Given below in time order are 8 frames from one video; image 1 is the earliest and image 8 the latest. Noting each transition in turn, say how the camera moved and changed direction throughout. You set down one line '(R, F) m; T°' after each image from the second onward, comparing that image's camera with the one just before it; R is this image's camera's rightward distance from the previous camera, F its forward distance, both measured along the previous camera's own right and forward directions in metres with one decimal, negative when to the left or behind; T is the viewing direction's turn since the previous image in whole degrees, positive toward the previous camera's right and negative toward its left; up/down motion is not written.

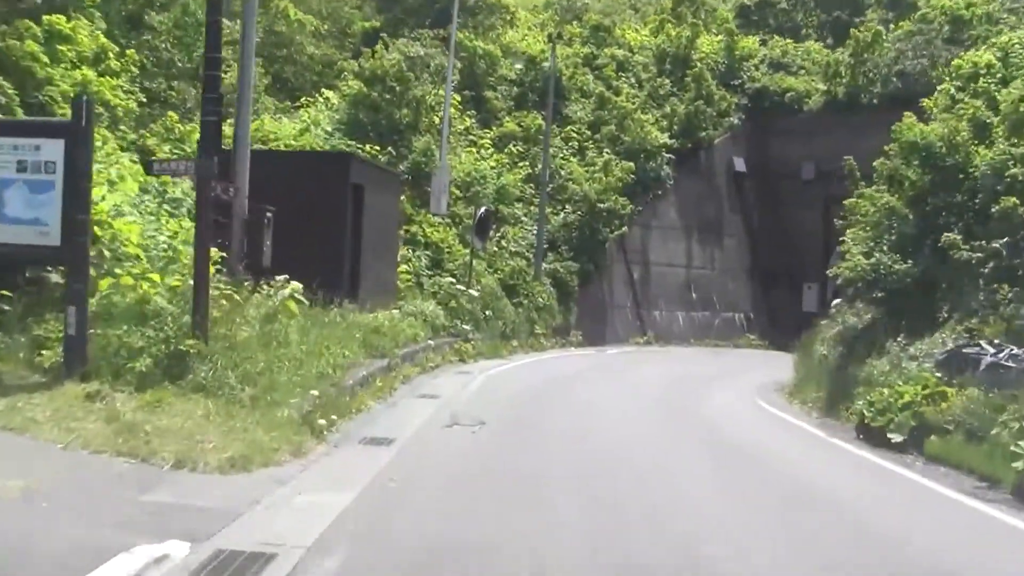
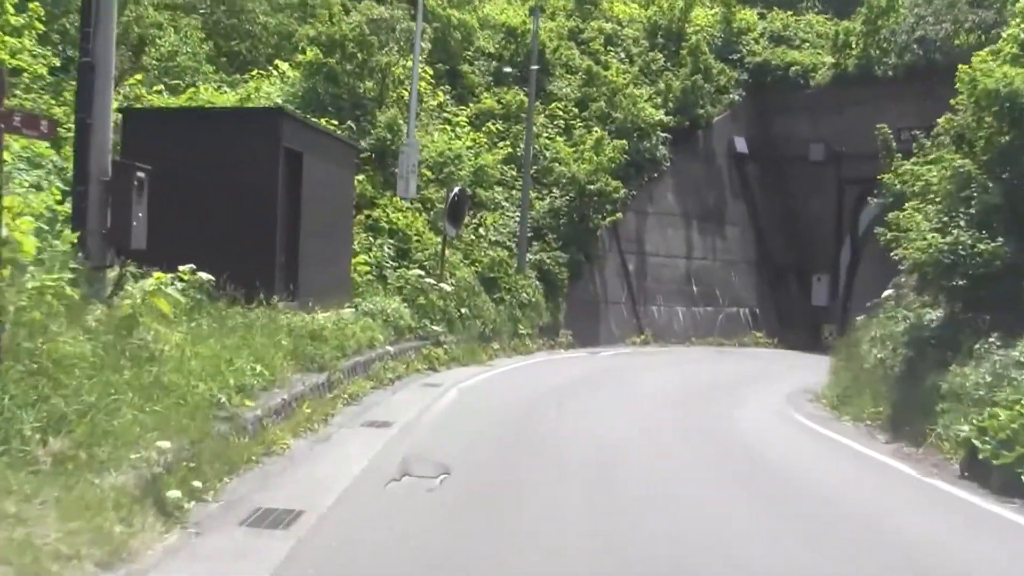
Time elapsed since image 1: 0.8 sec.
(0.0, +4.0) m; 0°
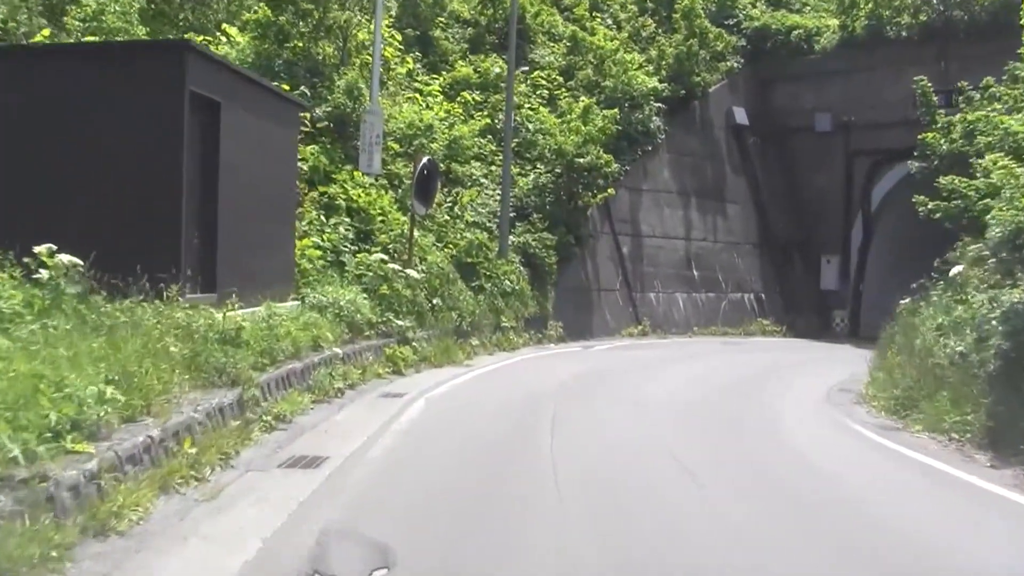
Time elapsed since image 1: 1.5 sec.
(0.0, +3.4) m; 0°
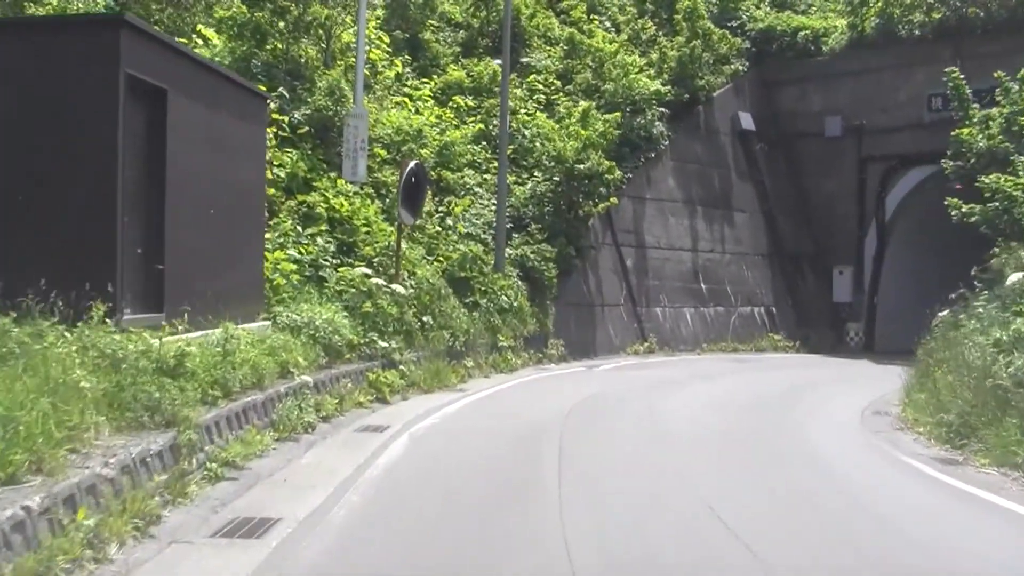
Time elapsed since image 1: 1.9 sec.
(0.0, +1.7) m; 0°
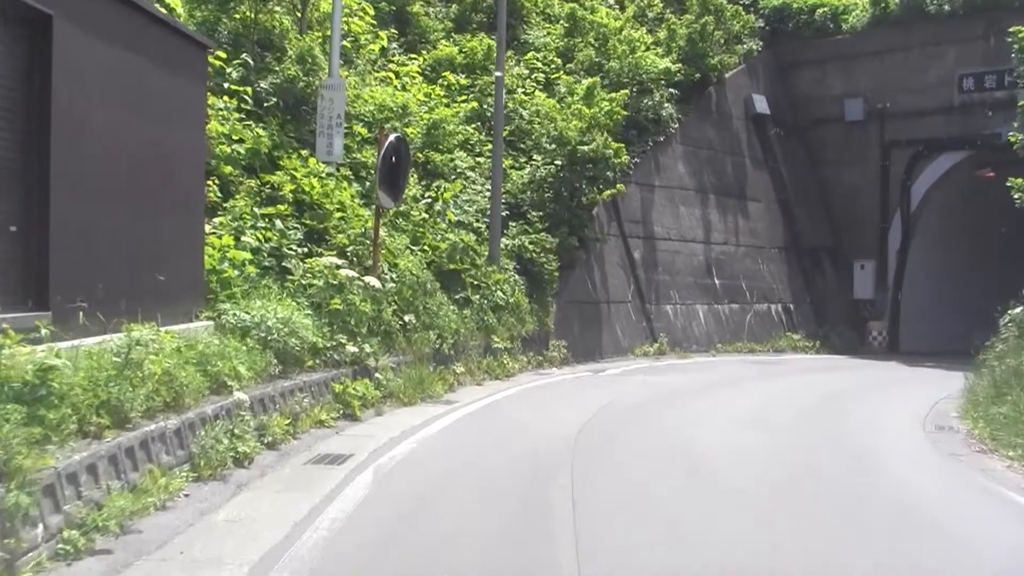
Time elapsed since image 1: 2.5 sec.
(0.0, +2.5) m; 0°
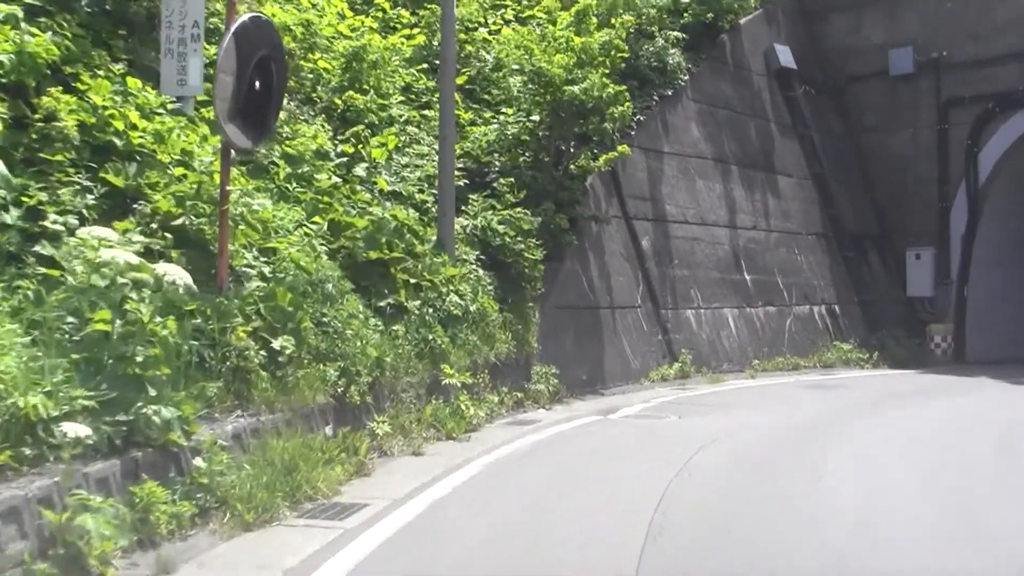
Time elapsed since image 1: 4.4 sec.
(+0.1, +6.7) m; +1°
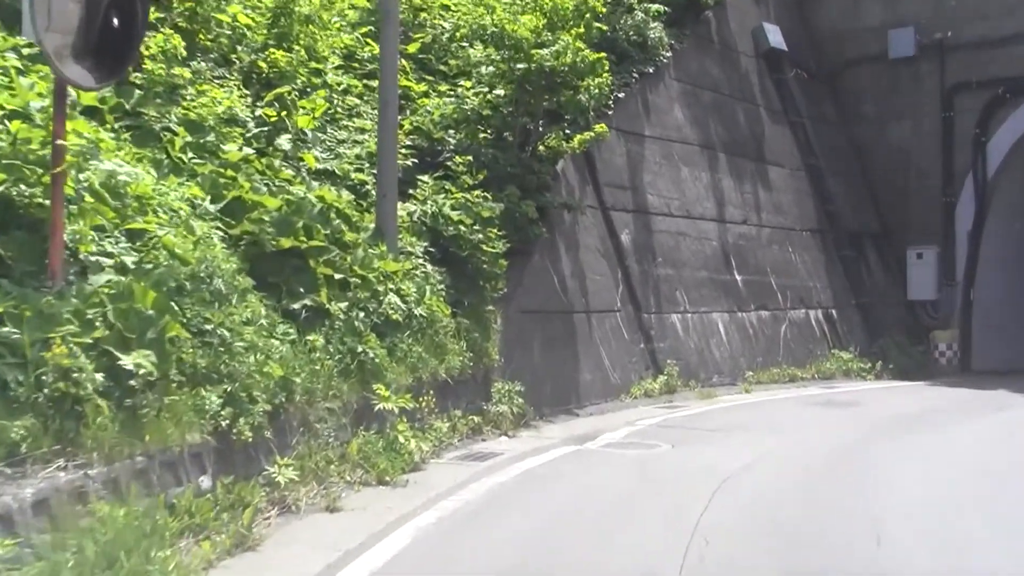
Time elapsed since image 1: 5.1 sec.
(+0.1, +2.4) m; +1°
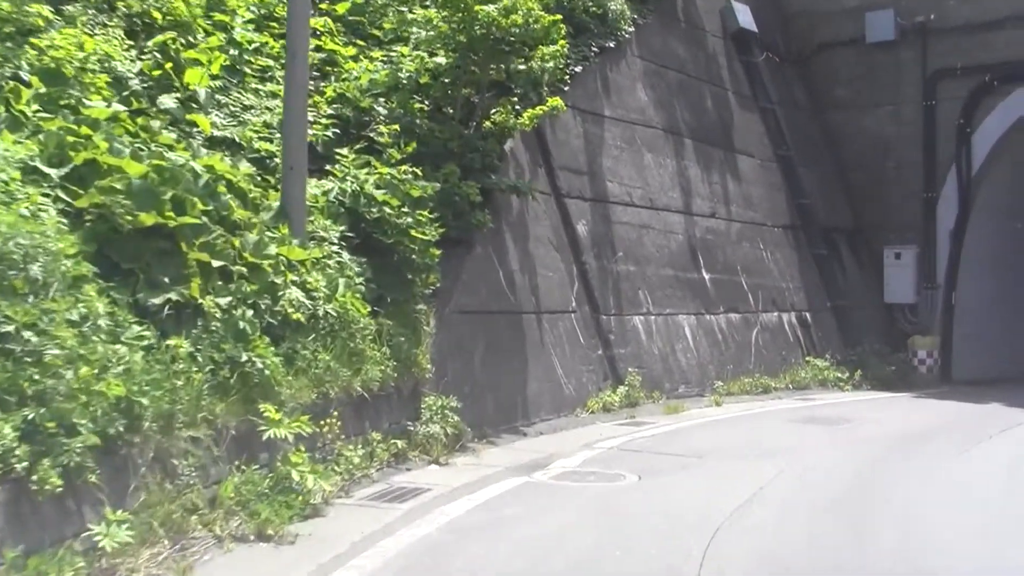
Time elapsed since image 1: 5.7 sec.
(+0.1, +1.9) m; +1°
